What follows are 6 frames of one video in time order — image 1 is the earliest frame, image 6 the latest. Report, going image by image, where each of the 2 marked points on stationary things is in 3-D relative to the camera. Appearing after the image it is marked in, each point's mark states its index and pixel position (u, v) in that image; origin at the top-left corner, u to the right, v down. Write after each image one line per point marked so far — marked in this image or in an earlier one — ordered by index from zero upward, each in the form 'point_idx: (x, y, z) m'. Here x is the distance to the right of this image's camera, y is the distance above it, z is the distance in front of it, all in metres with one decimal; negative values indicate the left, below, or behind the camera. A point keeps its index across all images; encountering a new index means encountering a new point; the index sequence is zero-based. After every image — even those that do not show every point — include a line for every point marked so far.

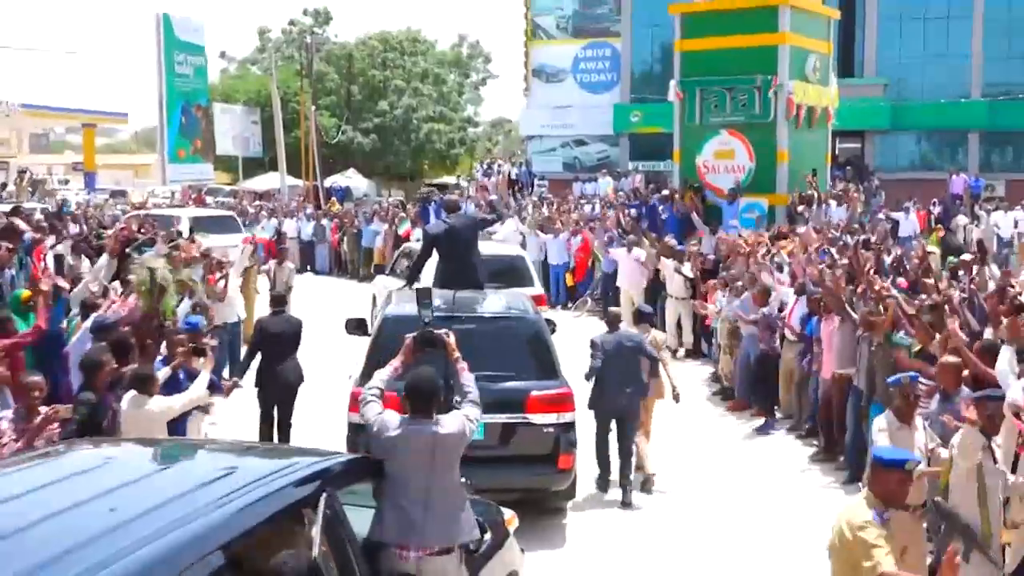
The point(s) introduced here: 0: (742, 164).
0: (+3.4, +1.8, +18.2) m
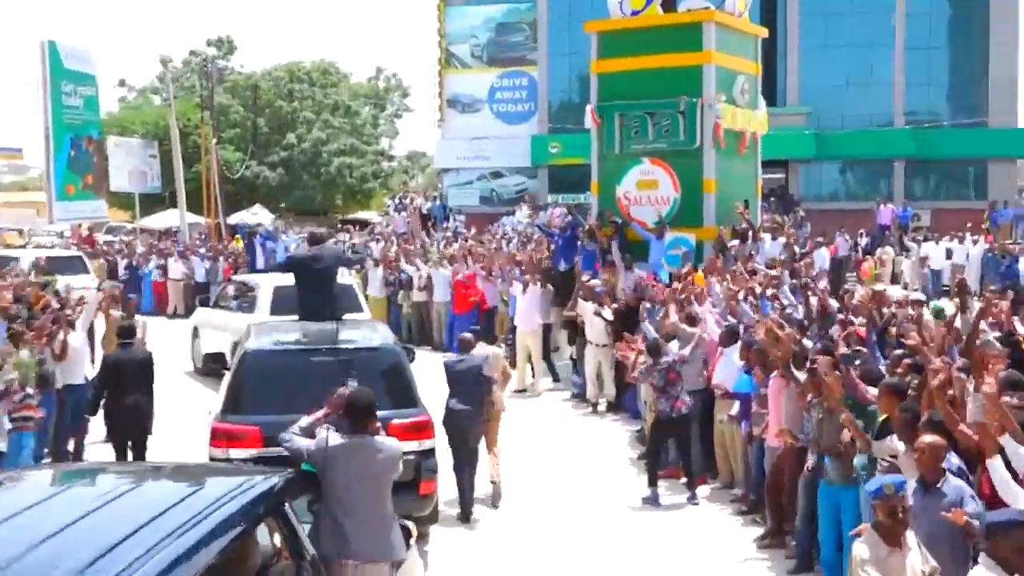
0: (+2.1, +1.2, +16.6) m
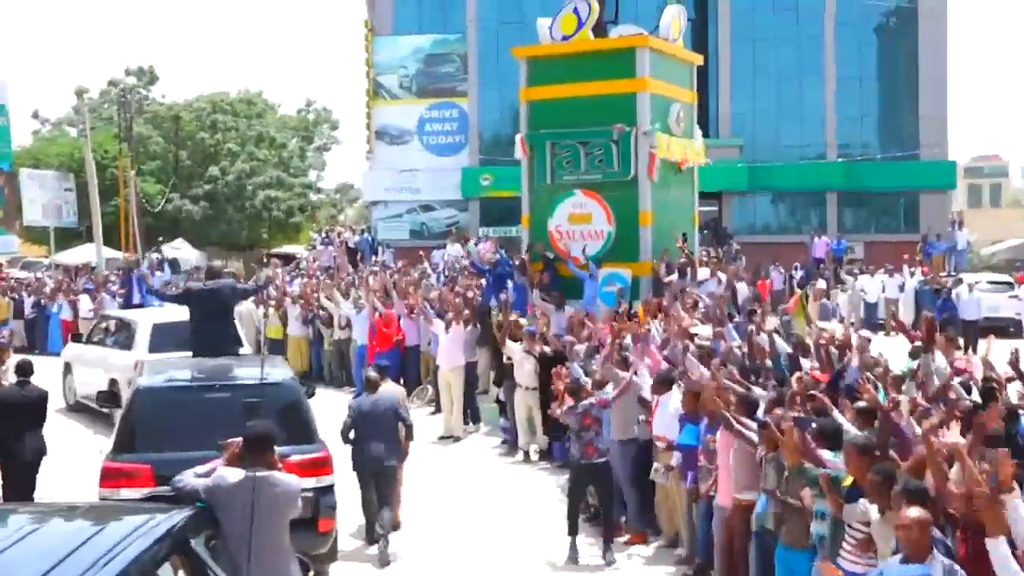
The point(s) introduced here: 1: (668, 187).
0: (+1.1, +0.8, +15.9) m
1: (+2.1, +1.3, +16.4) m
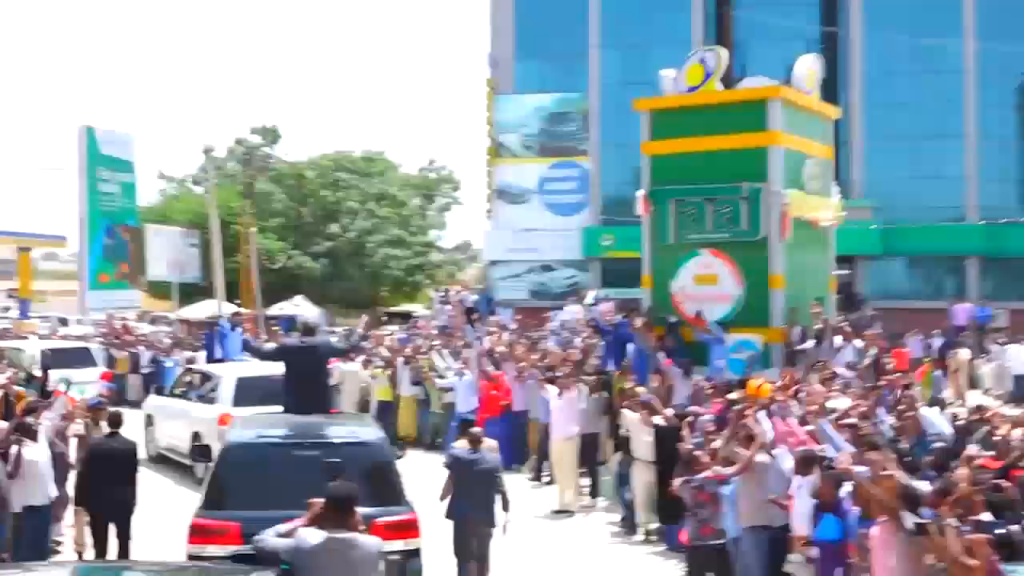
0: (+2.6, -0.1, +14.9) m
1: (+3.6, +0.5, +15.3) m
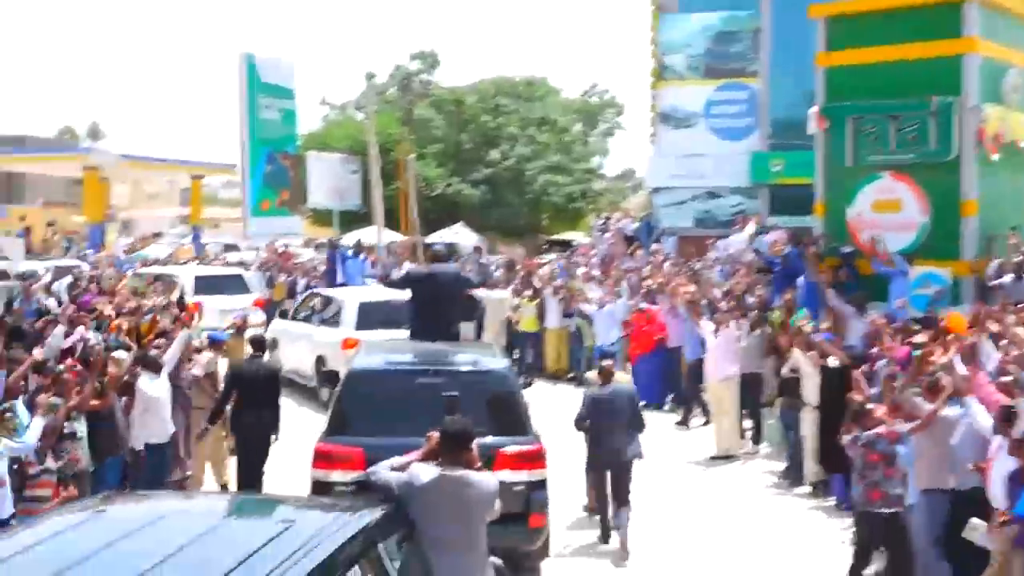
0: (+4.3, +0.7, +13.4) m
1: (+5.4, +1.3, +13.7) m
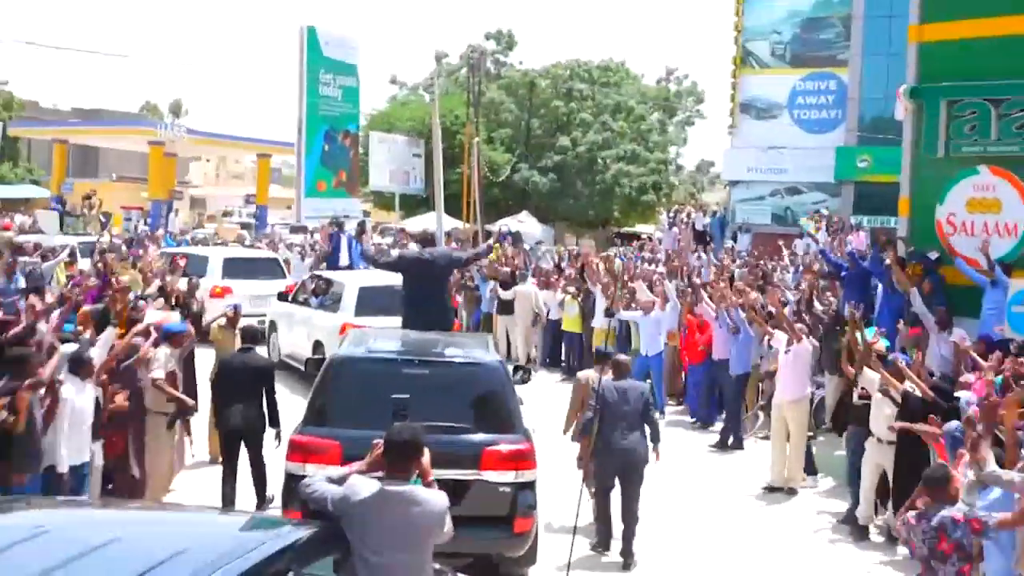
0: (+4.7, +0.6, +11.5) m
1: (+5.8, +1.1, +11.7) m
